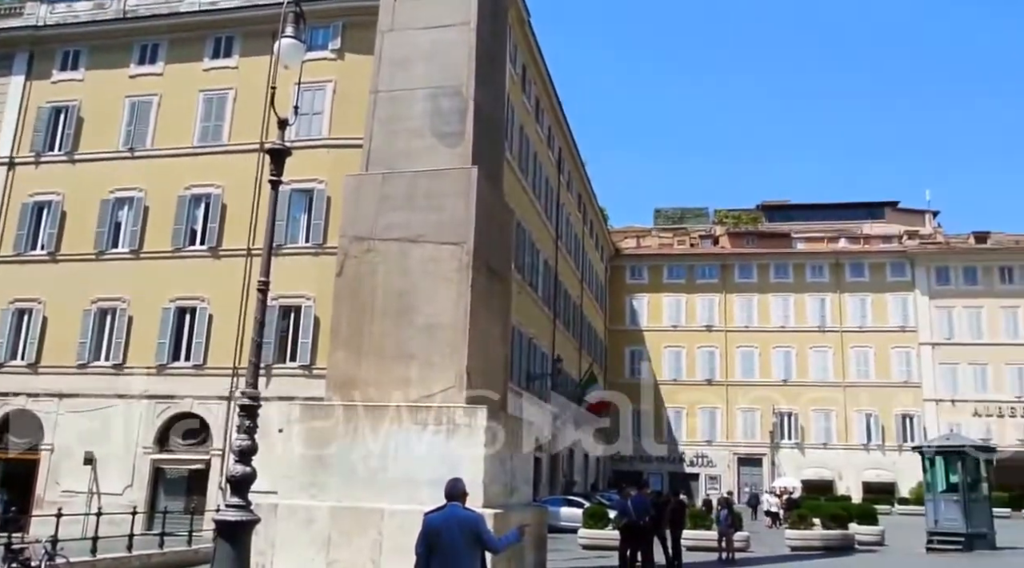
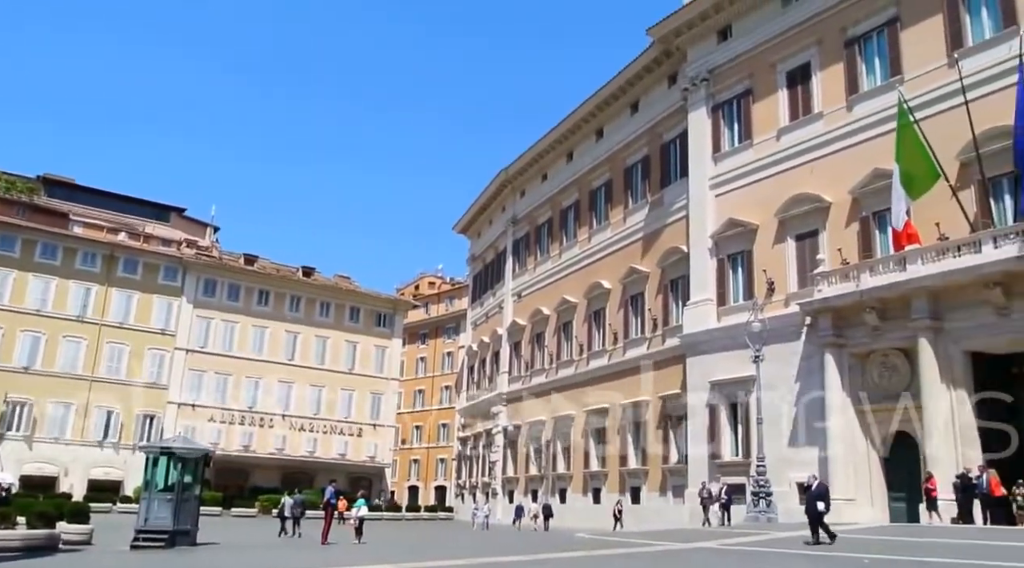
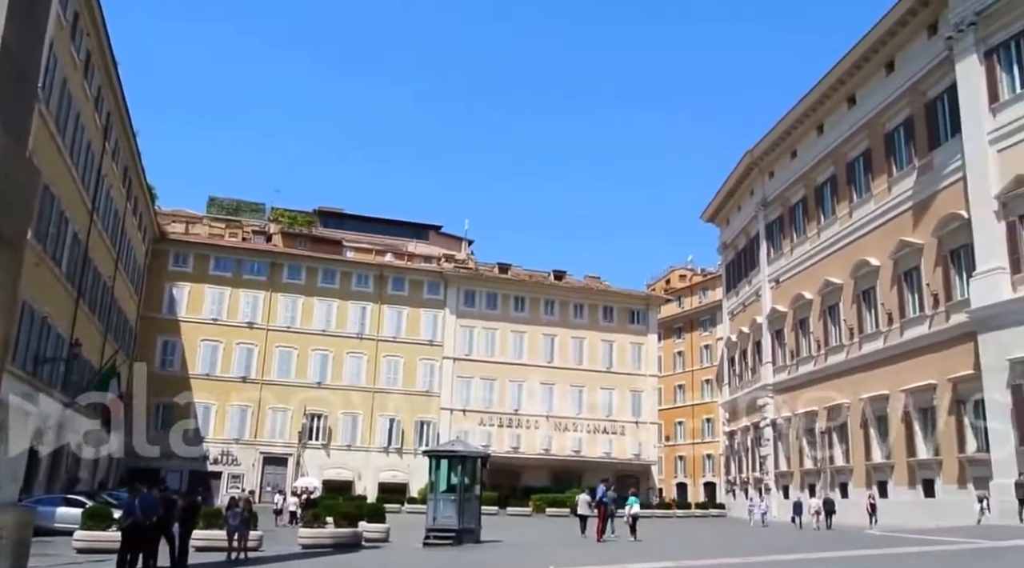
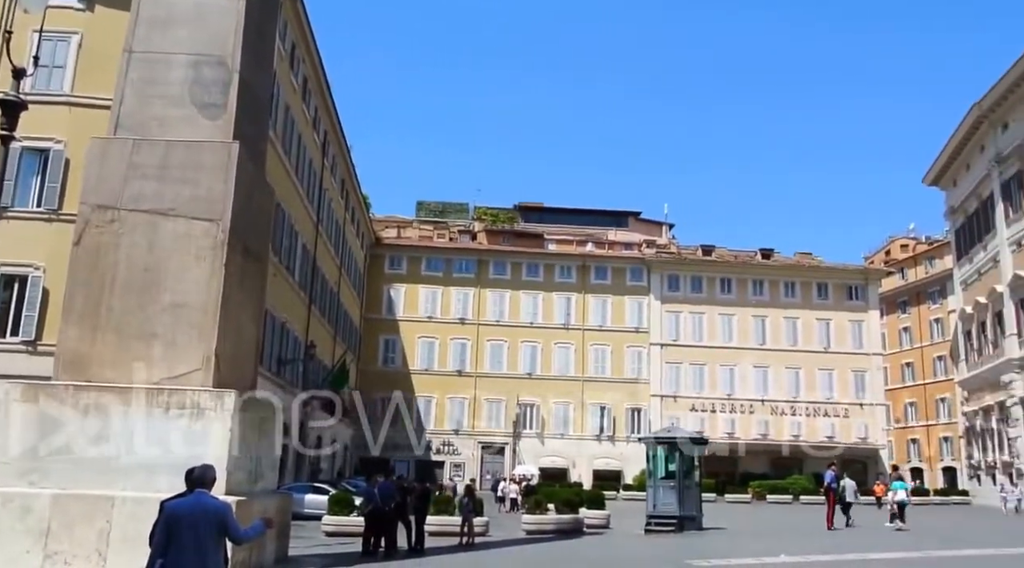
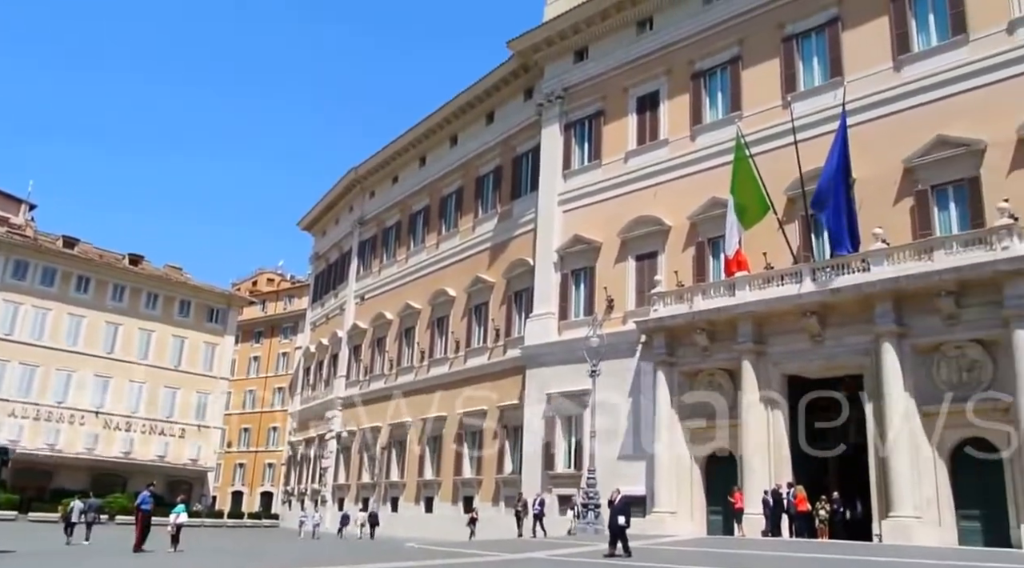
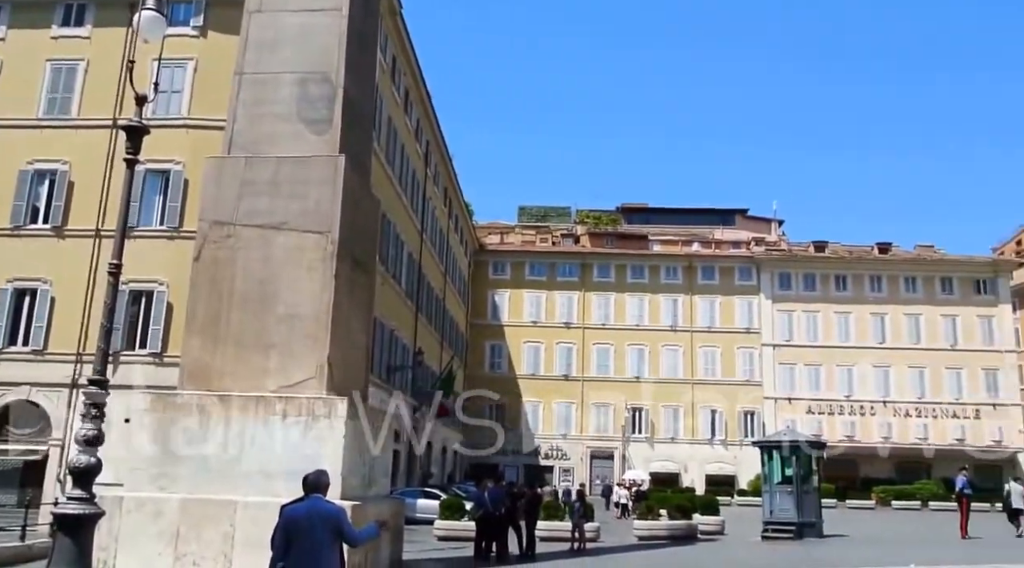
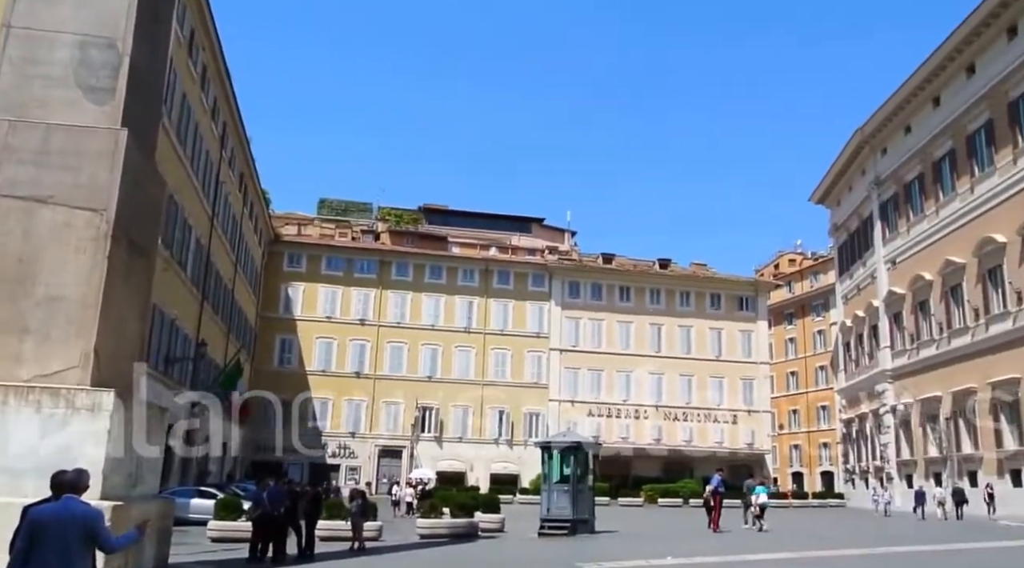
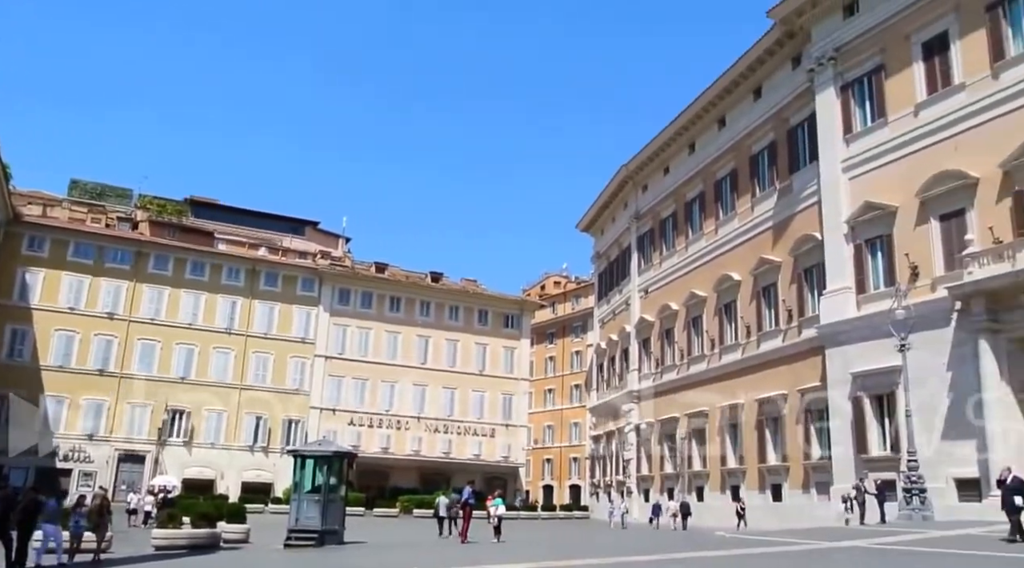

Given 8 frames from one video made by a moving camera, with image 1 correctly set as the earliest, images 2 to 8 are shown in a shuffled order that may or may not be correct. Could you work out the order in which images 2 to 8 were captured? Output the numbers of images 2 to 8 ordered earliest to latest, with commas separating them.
6, 4, 7, 3, 8, 2, 5
